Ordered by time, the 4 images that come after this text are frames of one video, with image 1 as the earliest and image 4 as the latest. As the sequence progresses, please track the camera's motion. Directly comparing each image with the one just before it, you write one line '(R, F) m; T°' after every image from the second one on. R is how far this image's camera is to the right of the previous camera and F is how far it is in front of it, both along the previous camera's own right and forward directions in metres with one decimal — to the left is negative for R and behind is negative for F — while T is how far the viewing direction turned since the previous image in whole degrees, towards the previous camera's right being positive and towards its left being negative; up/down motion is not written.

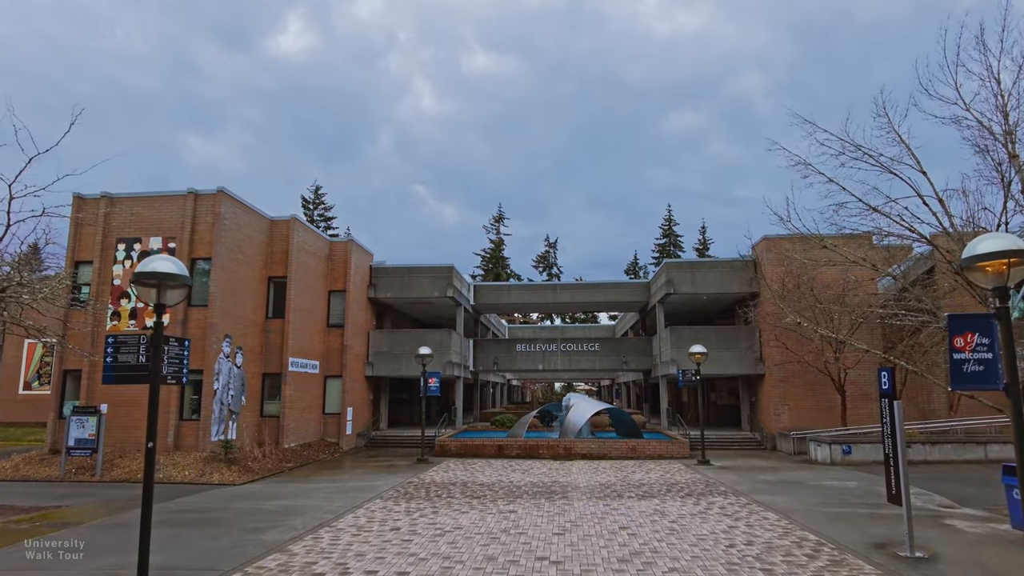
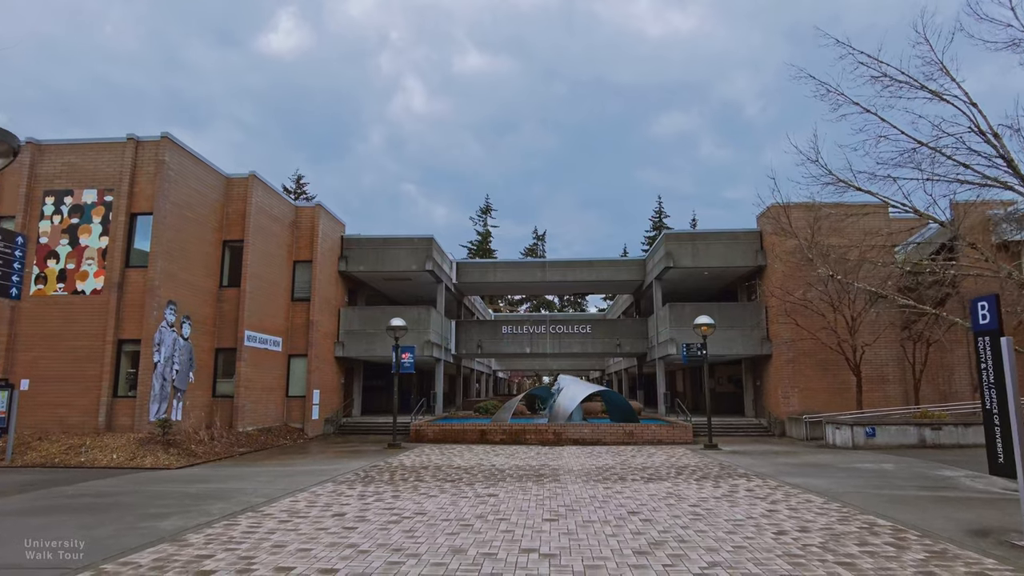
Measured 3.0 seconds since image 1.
(+0.1, +2.2) m; +1°
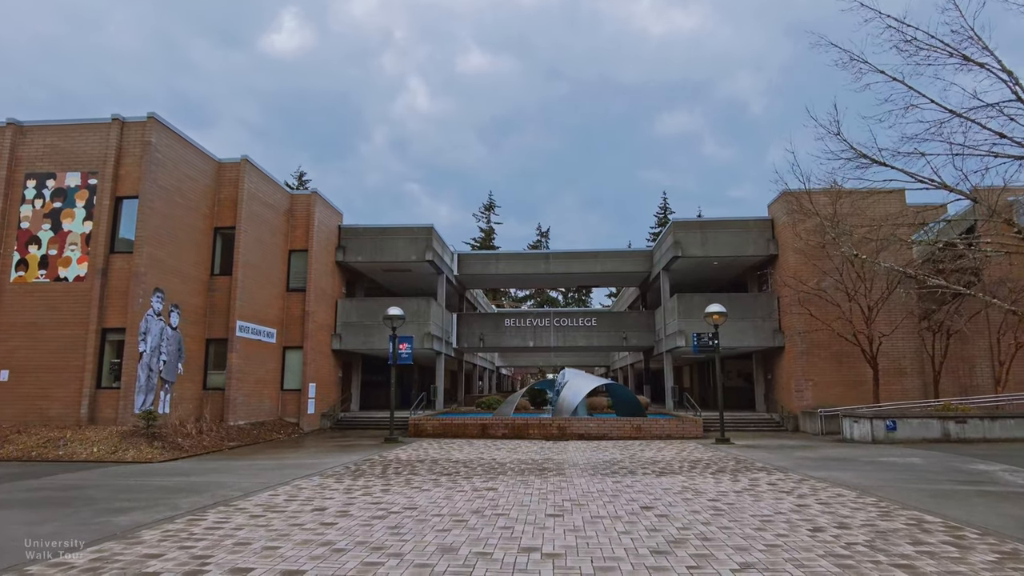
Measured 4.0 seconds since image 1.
(0.0, +0.8) m; 0°
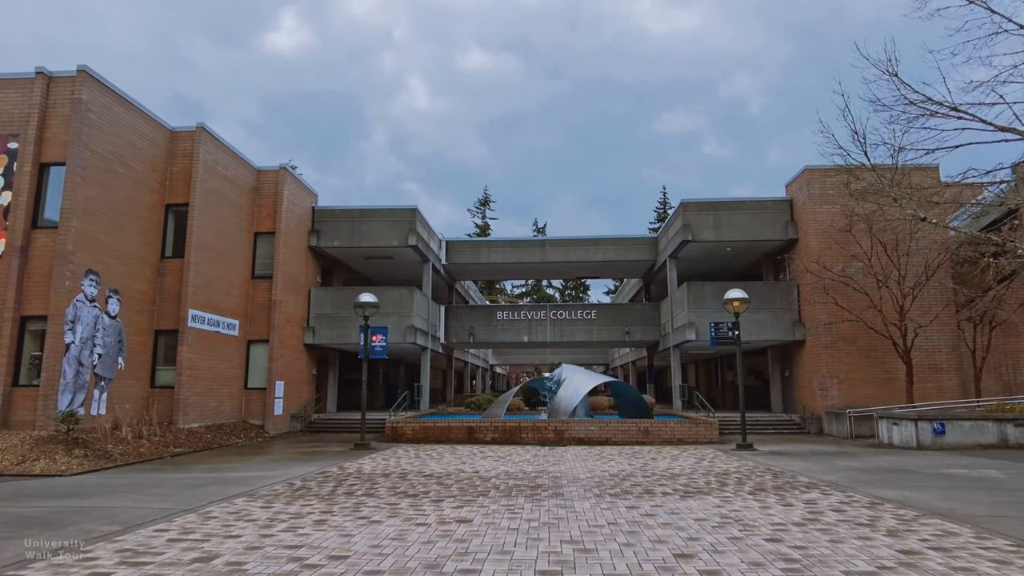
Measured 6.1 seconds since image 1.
(+0.2, +2.2) m; 0°
